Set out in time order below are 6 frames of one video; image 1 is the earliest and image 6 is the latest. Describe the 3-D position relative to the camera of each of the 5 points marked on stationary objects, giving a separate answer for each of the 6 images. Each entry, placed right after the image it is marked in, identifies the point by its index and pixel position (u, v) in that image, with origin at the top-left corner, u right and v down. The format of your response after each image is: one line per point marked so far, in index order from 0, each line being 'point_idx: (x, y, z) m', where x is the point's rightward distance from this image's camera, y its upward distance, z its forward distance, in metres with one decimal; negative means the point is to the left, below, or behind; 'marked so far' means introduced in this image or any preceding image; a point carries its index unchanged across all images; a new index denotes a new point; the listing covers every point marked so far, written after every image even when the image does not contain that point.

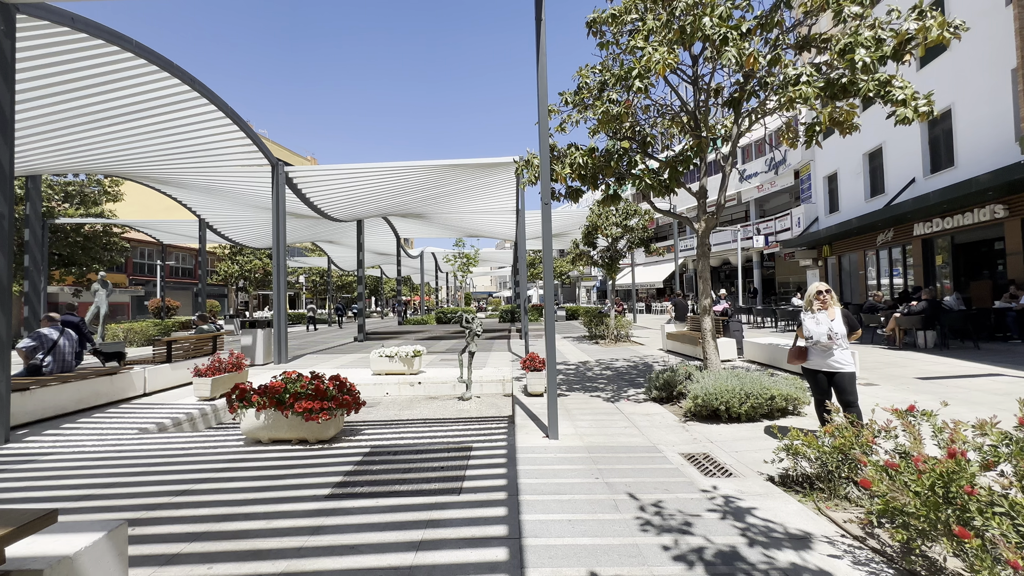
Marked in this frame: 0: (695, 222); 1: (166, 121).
0: (+3.0, +1.1, +7.3) m
1: (-9.0, +4.4, +11.7) m
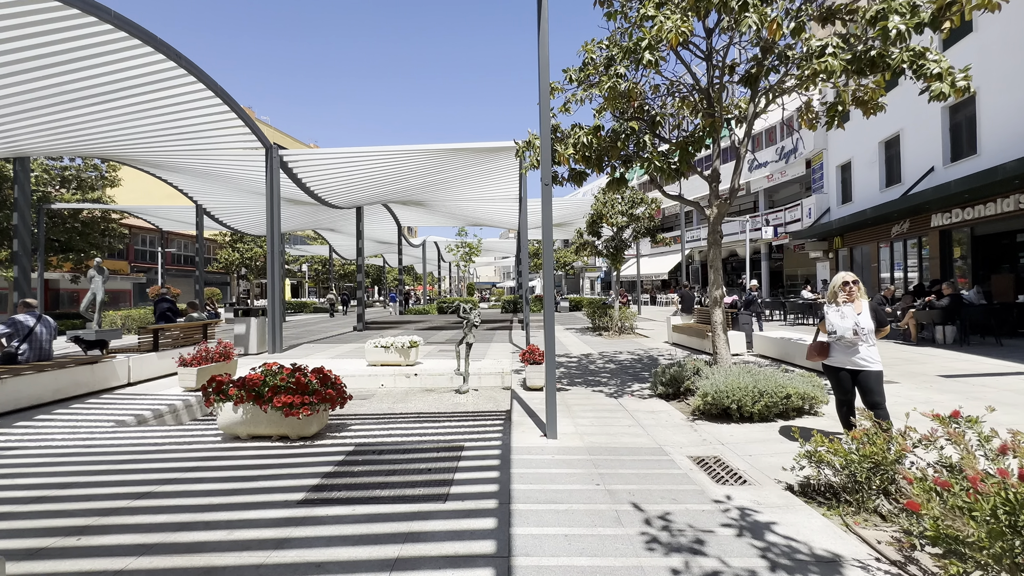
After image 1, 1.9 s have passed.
0: (+3.0, +1.2, +6.8) m
1: (-9.0, +4.8, +11.3) m
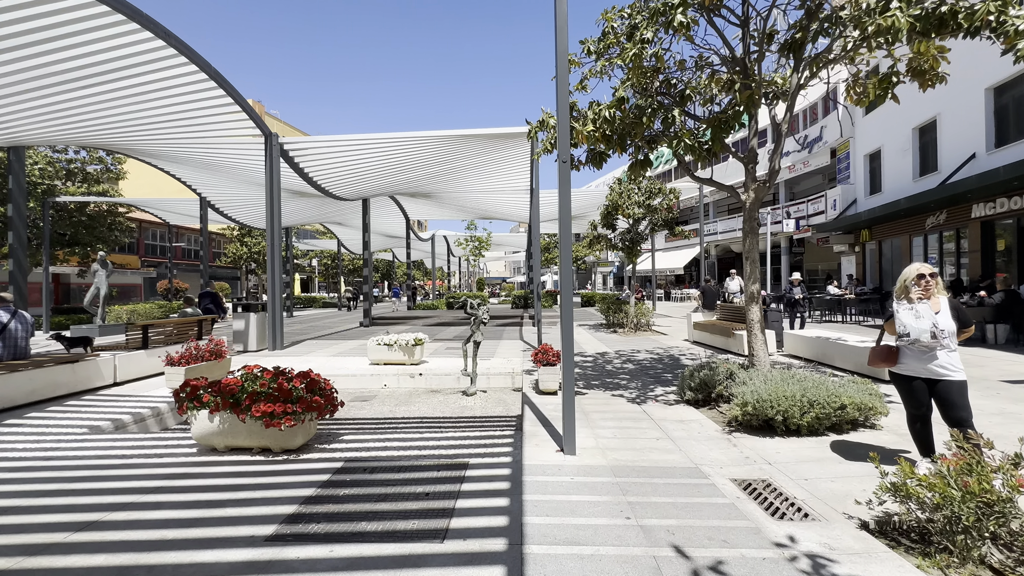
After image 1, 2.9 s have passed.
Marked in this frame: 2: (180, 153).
0: (+3.1, +1.3, +6.1) m
1: (-8.7, +4.9, +10.8) m
2: (-11.3, +4.5, +15.3) m
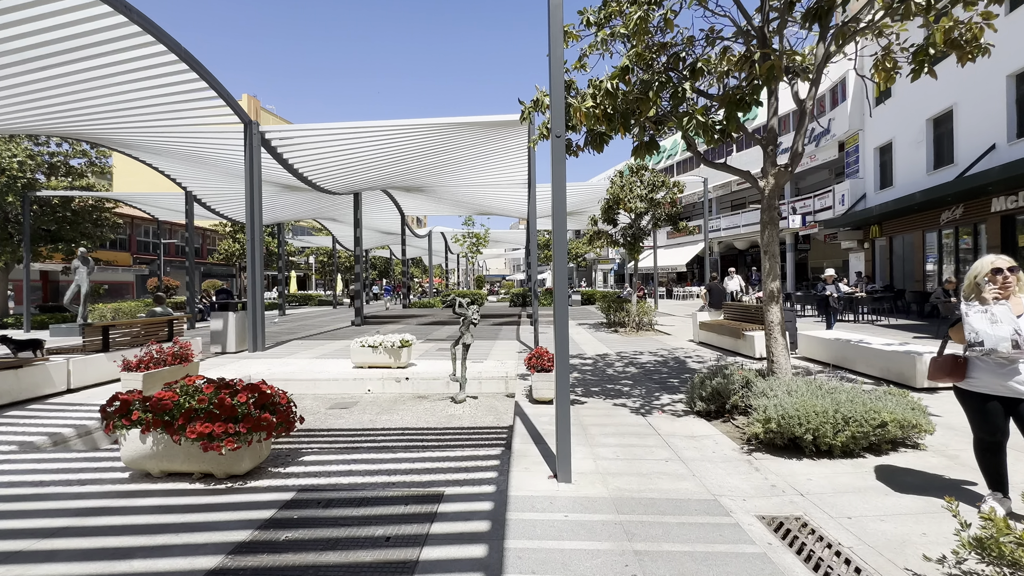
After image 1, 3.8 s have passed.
0: (+3.0, +1.3, +5.5) m
1: (-8.8, +5.0, +10.1) m
2: (-11.4, +4.6, +14.6) m
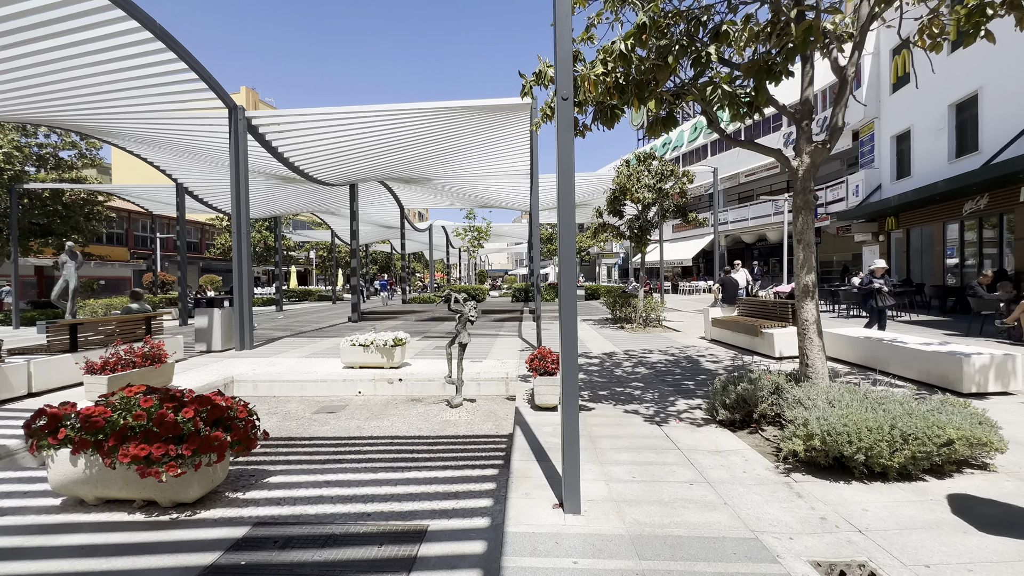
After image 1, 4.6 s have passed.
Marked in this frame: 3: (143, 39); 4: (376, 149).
0: (+3.0, +1.4, +4.8) m
1: (-8.8, +5.1, +9.5) m
2: (-11.3, +4.8, +14.0) m
3: (-7.7, +5.1, +9.5) m
4: (-4.1, +4.2, +13.5) m
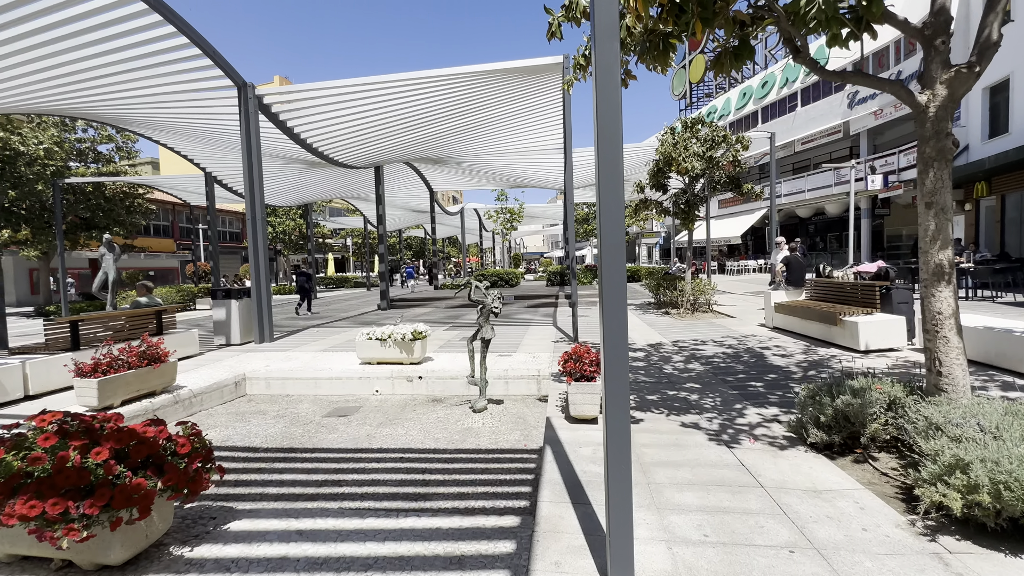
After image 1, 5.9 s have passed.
0: (+3.2, +1.6, +3.6) m
1: (-8.3, +5.2, +9.0) m
2: (-10.4, +5.0, +13.7) m
3: (-7.1, +5.3, +8.9) m
4: (-3.2, +4.5, +12.7) m
